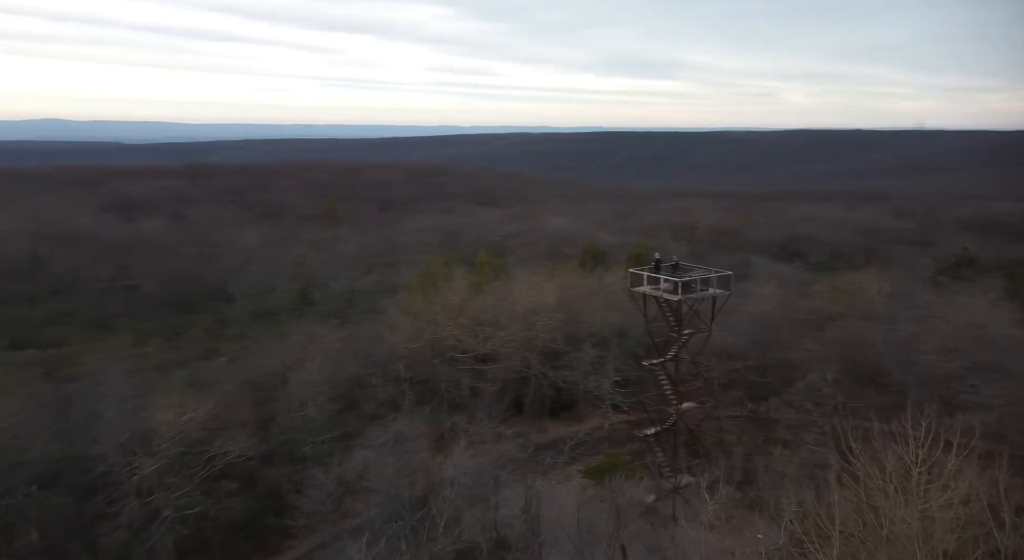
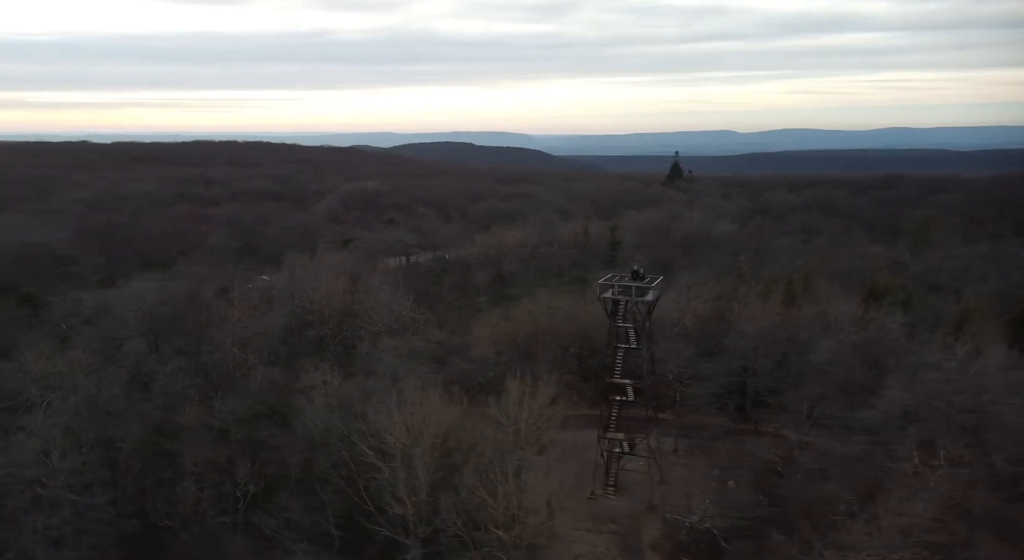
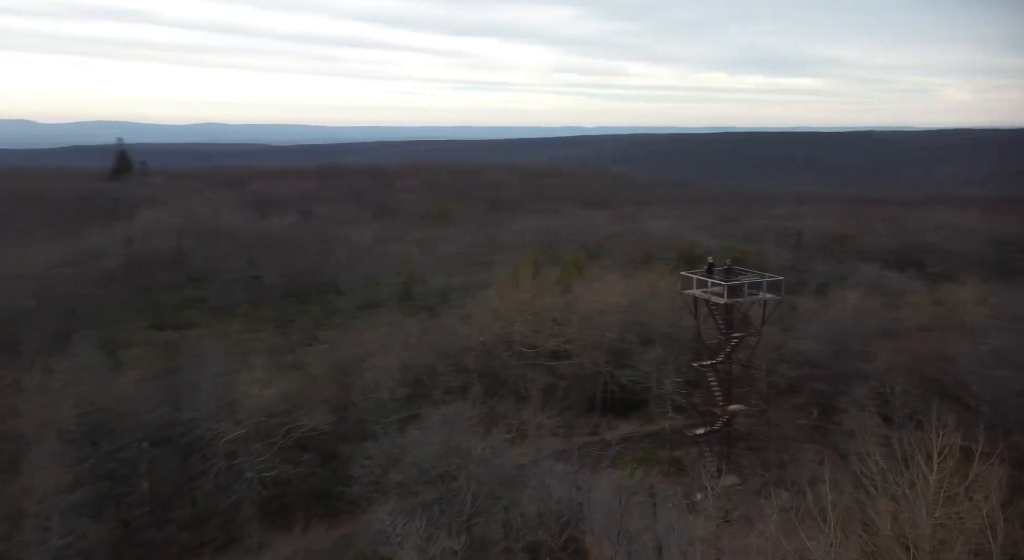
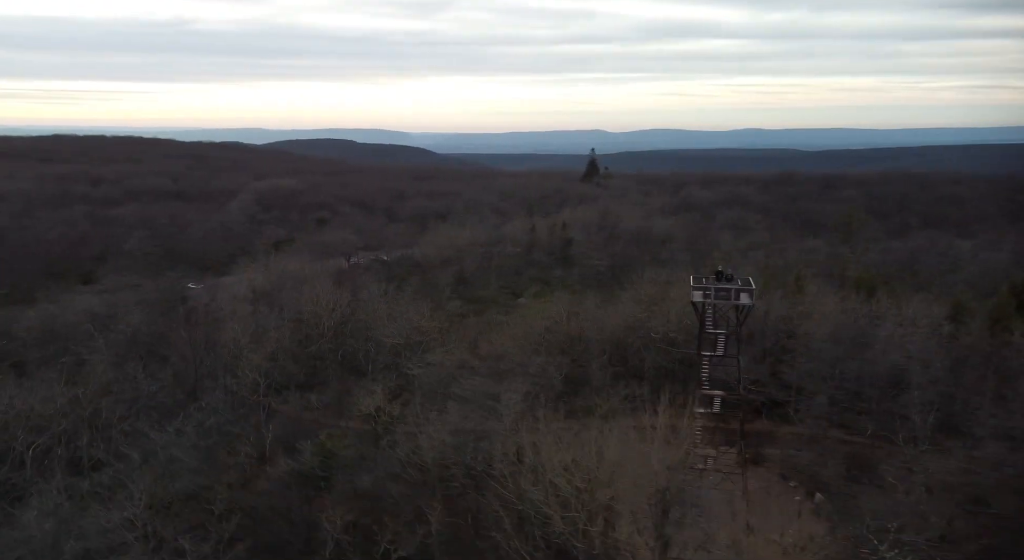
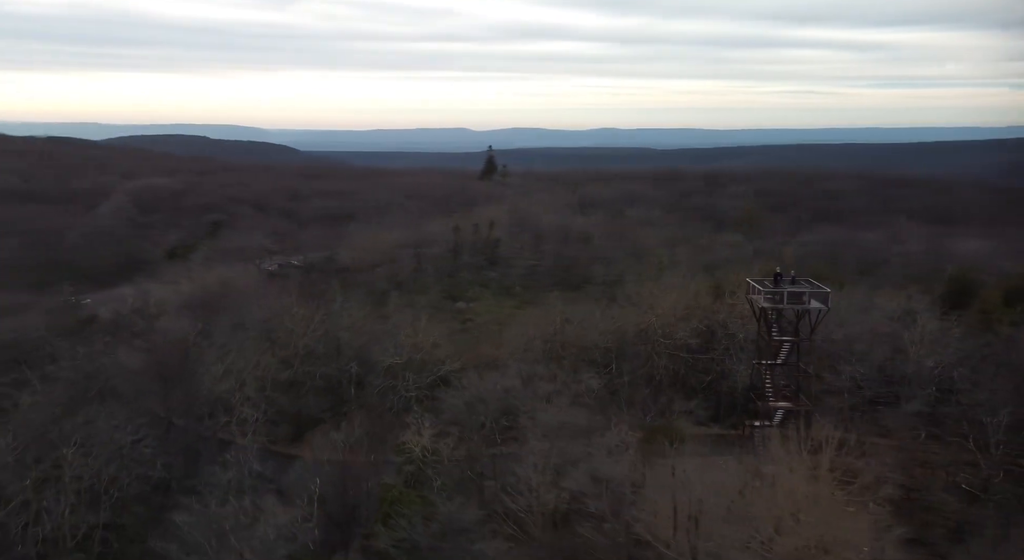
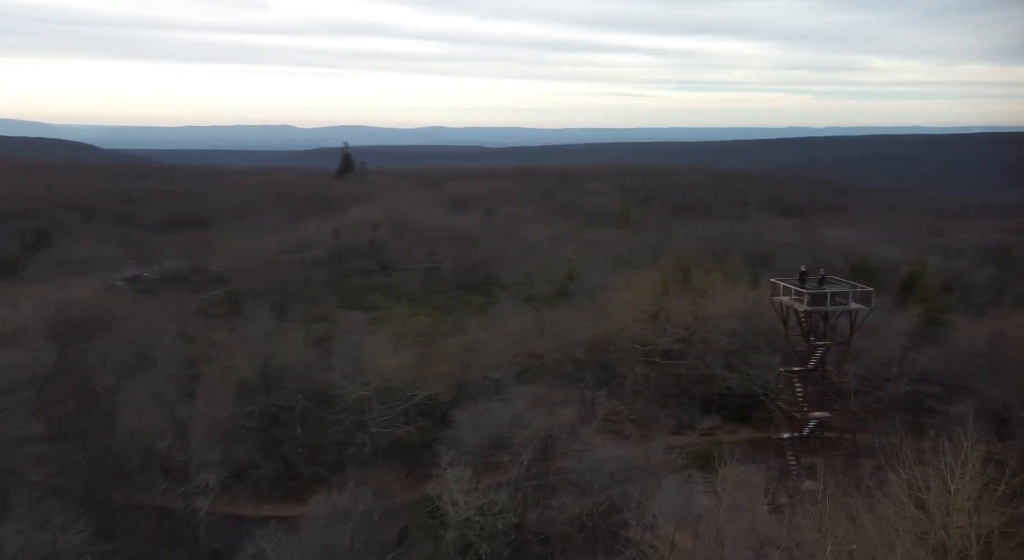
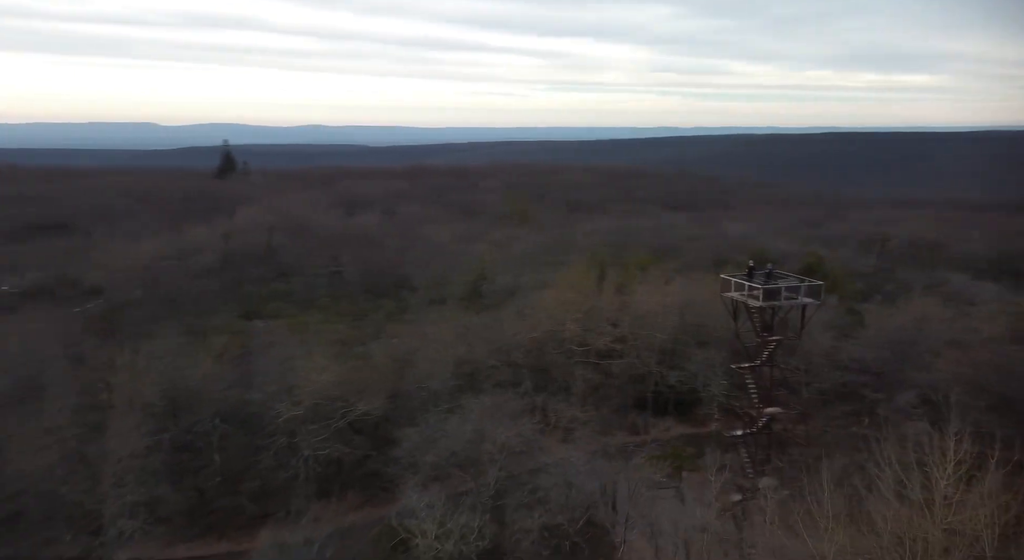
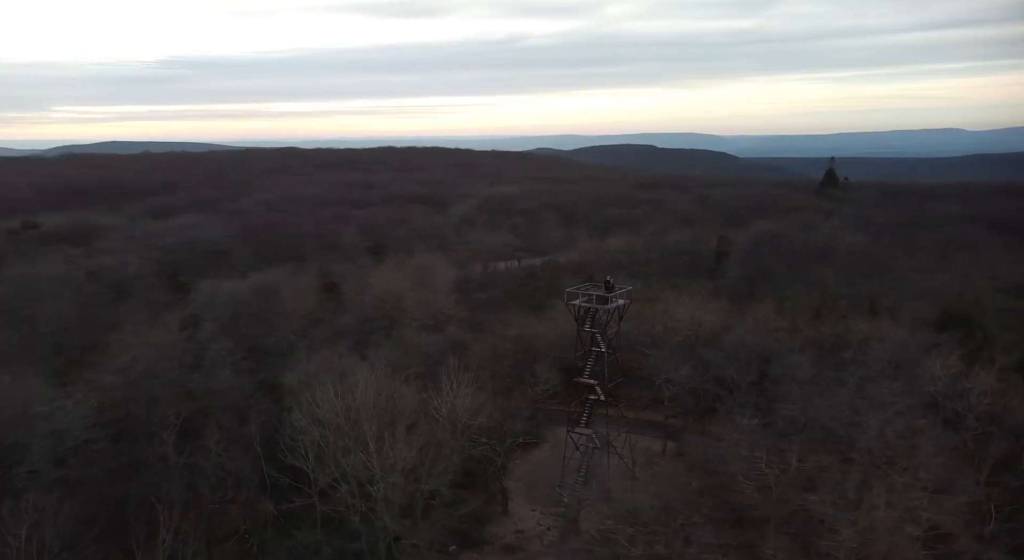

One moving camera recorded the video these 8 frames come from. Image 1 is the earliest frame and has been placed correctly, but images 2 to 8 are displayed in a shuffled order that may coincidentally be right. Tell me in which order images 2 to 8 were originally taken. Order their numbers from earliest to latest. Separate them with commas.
3, 7, 6, 5, 4, 2, 8
